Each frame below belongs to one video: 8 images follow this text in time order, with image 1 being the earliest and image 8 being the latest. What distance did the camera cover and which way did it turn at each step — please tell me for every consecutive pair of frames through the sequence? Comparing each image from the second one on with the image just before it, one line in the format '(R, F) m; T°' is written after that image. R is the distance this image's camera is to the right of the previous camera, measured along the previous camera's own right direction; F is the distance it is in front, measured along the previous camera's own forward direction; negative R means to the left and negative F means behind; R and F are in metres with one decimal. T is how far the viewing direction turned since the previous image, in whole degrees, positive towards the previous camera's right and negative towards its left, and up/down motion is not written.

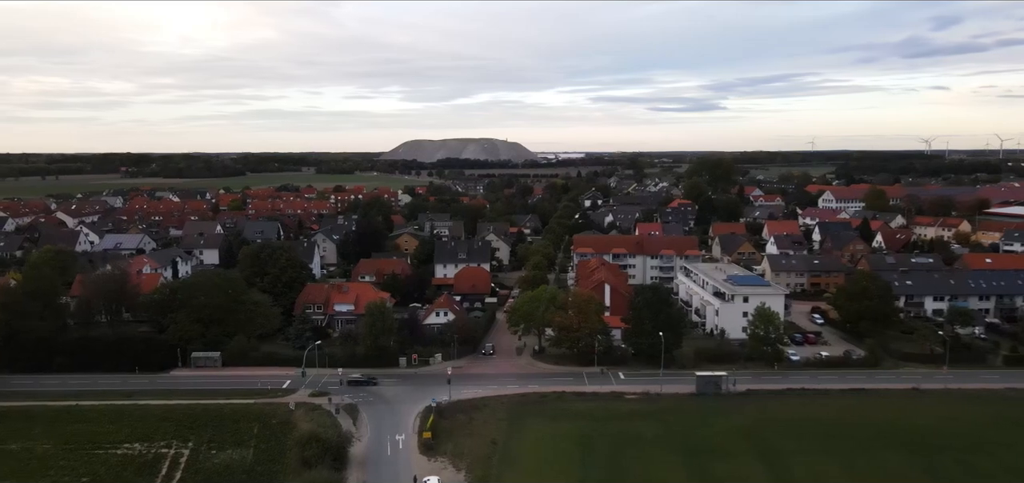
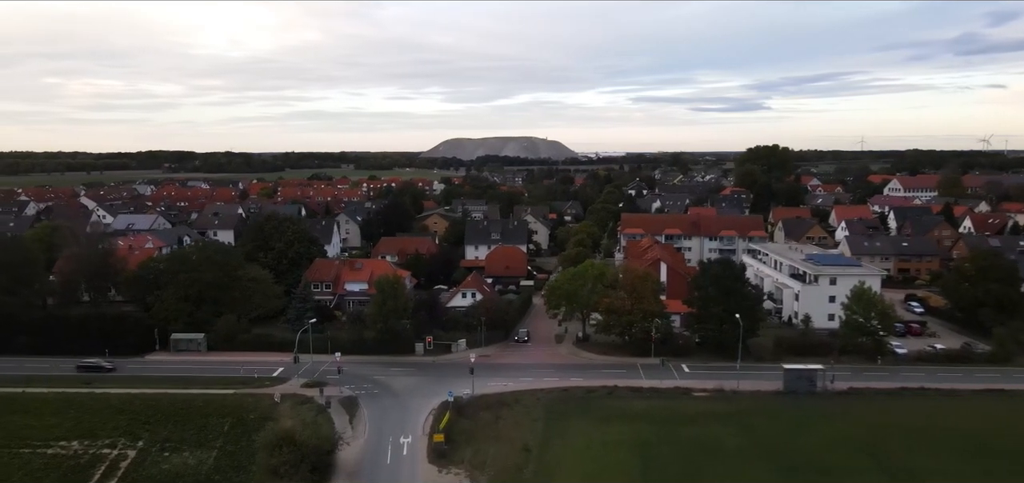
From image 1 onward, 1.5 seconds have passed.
(0.0, +9.8) m; -3°
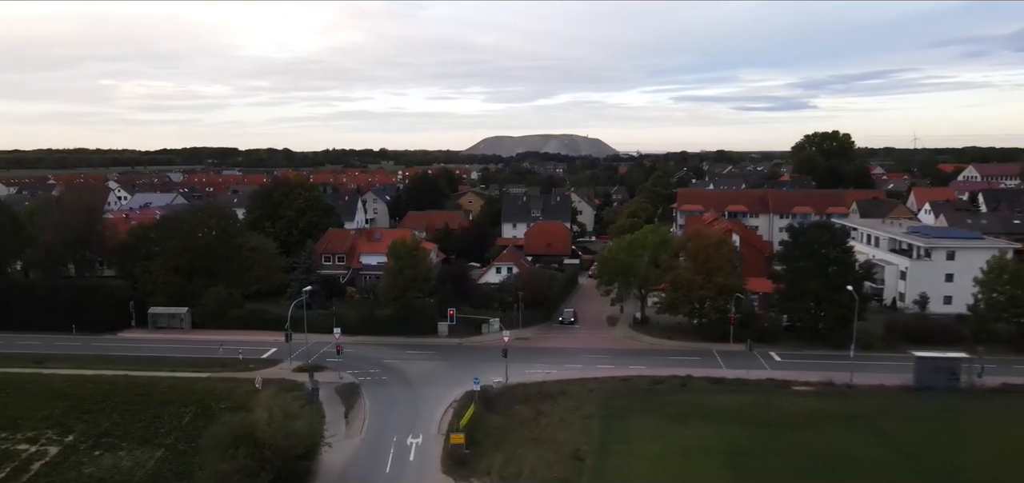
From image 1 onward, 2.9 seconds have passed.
(-0.2, +8.6) m; -3°
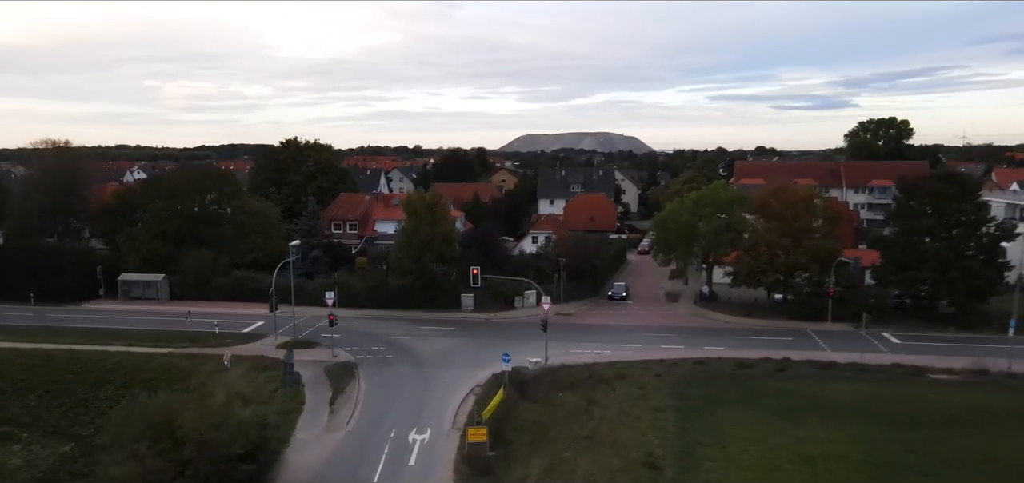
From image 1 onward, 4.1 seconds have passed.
(-0.2, +7.1) m; -3°
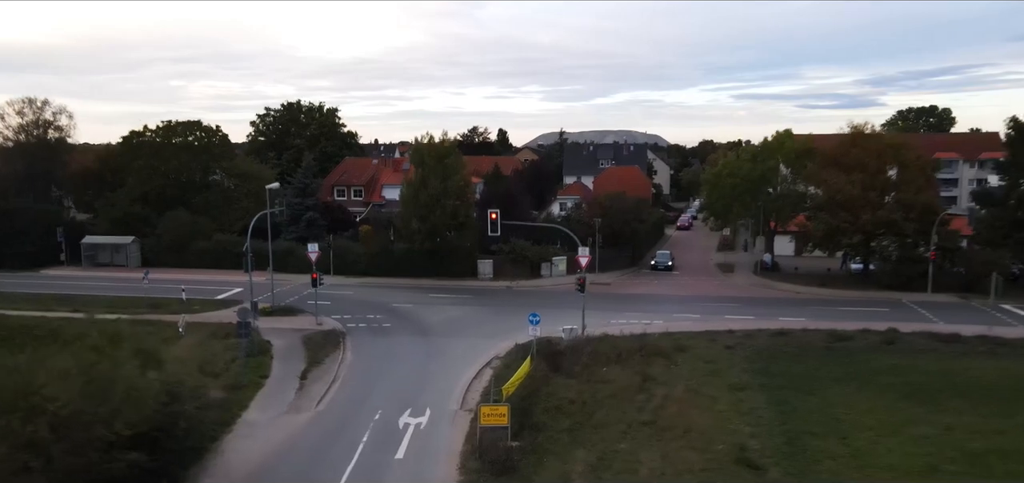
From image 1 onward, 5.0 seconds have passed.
(-0.2, +5.0) m; -2°
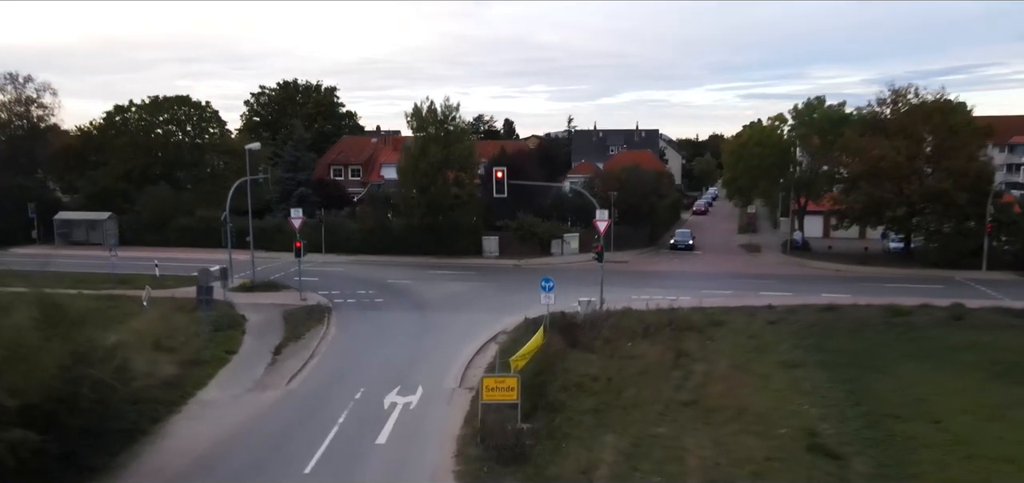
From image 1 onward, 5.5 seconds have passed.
(-0.1, +2.3) m; 0°
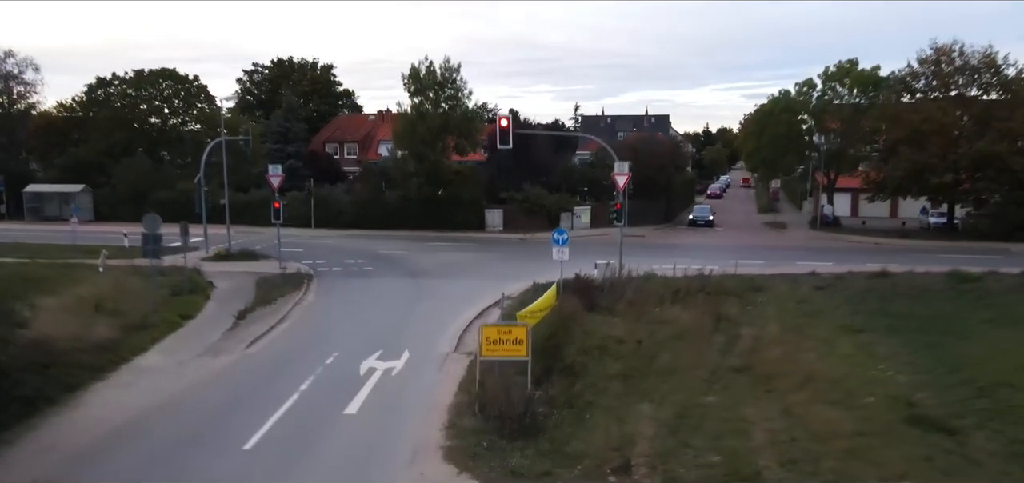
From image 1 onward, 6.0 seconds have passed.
(0.0, +2.0) m; 0°
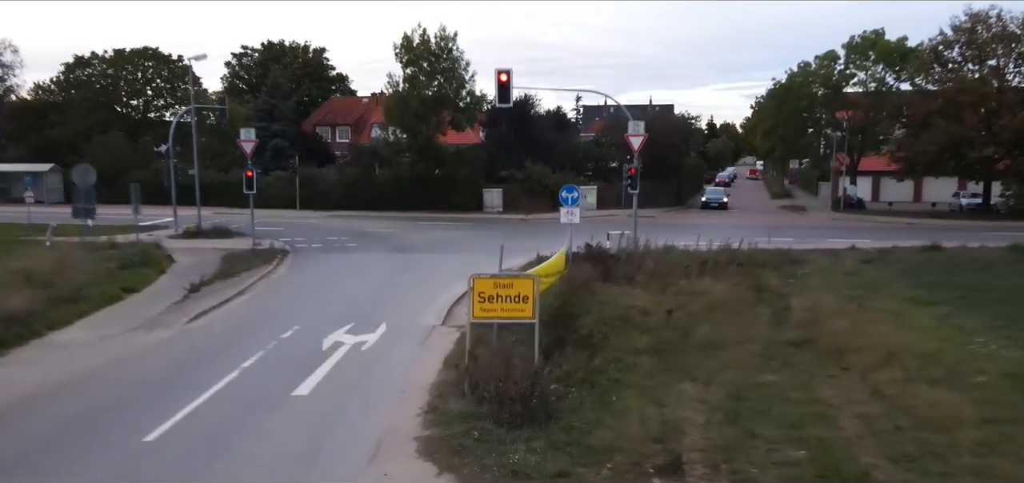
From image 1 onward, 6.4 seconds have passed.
(0.0, +1.7) m; 0°
